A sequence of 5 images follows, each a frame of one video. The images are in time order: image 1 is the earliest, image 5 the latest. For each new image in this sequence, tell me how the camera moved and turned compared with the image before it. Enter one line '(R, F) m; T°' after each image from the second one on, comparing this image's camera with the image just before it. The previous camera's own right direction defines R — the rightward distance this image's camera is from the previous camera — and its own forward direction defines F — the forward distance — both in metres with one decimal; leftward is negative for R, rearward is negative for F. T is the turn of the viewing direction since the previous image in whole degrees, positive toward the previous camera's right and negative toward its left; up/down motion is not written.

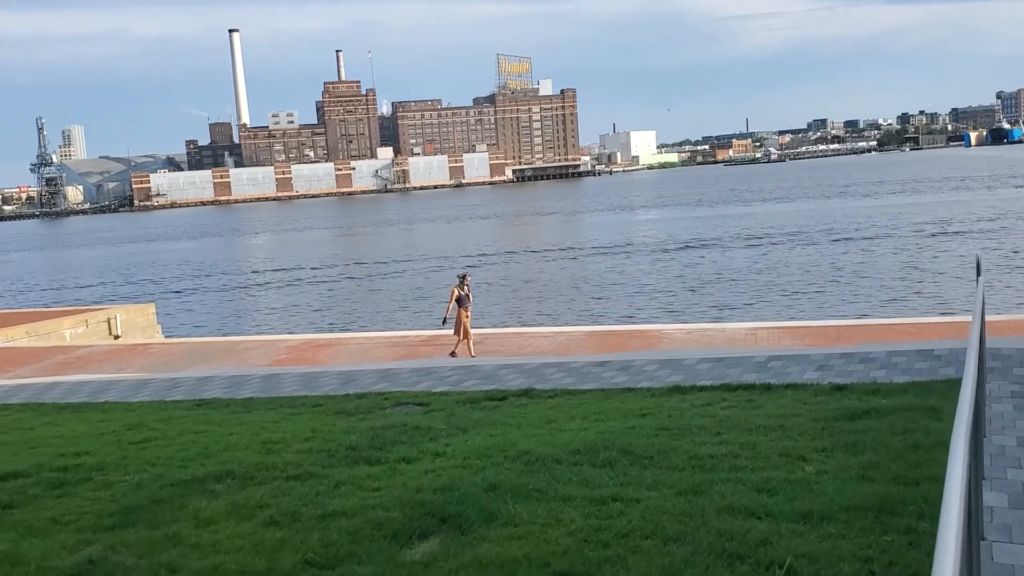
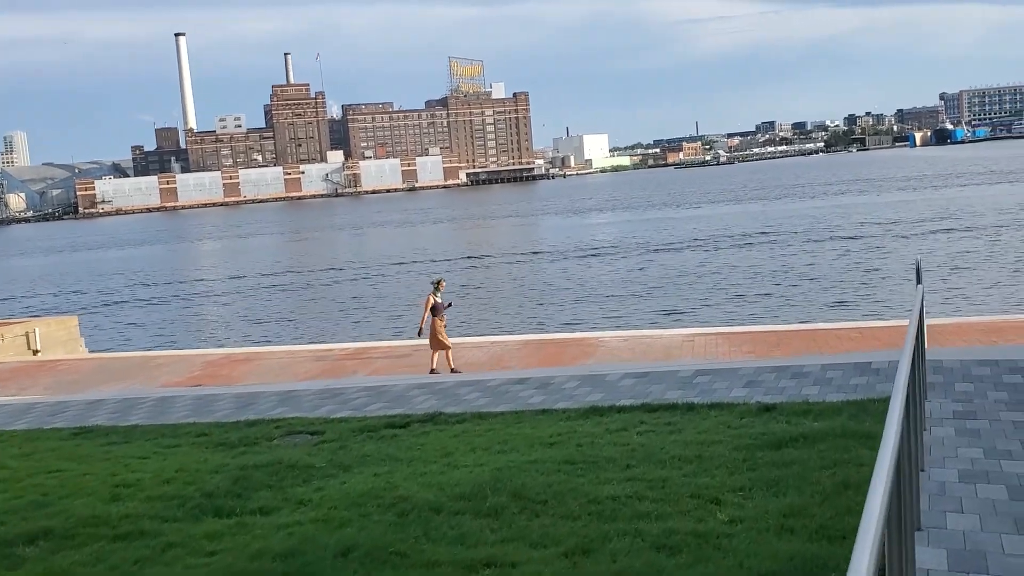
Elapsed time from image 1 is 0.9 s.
(+0.4, +0.7) m; +3°
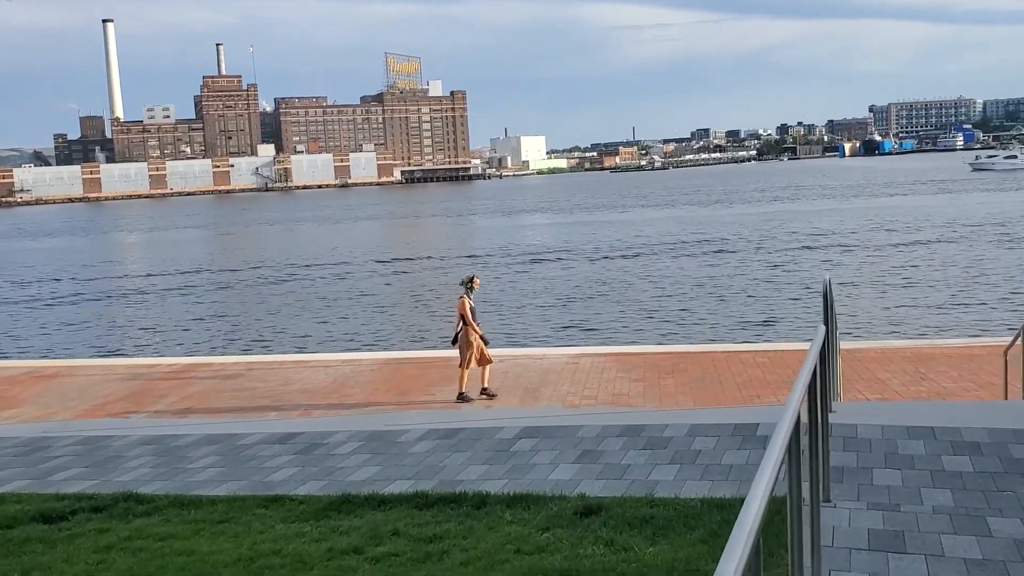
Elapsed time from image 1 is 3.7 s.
(+1.0, +2.3) m; +4°
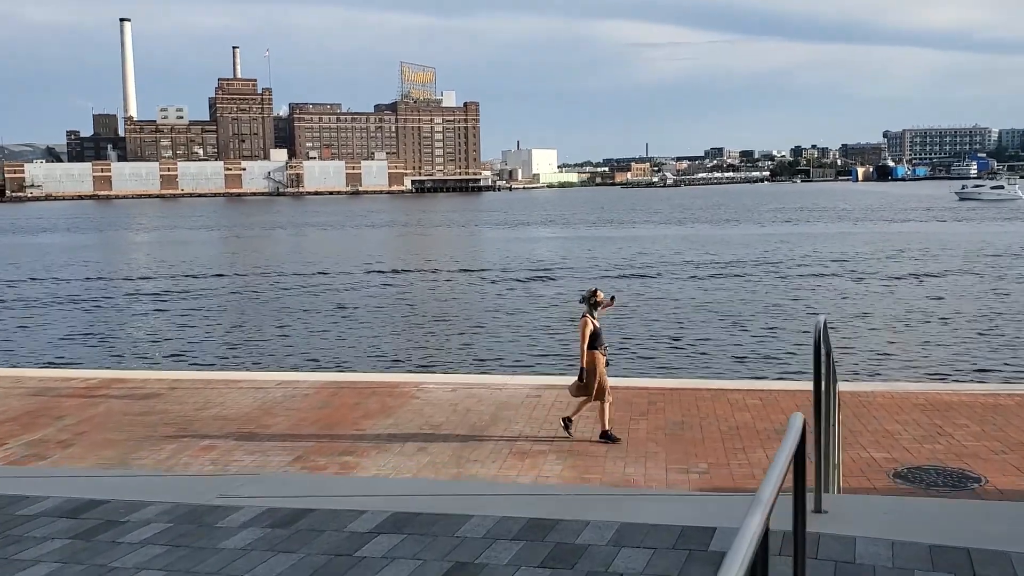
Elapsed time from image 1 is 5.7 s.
(+0.6, +1.6) m; -1°
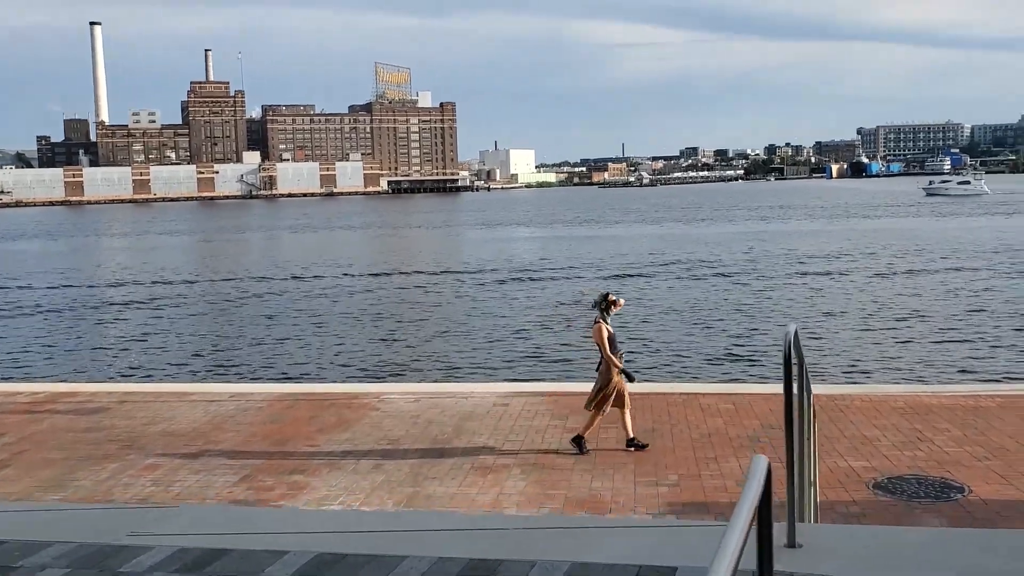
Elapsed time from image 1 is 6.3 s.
(+0.1, +0.4) m; +1°
